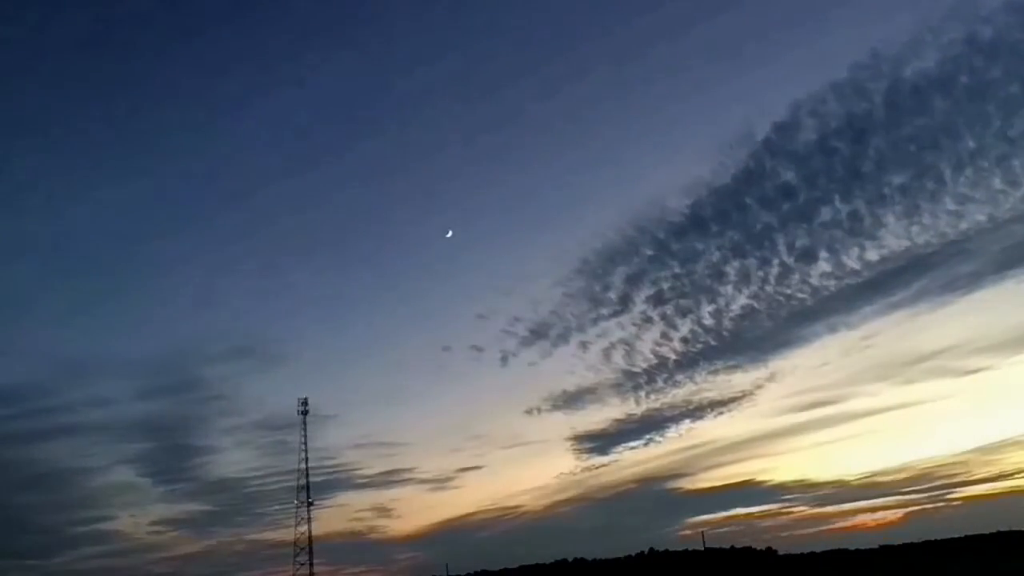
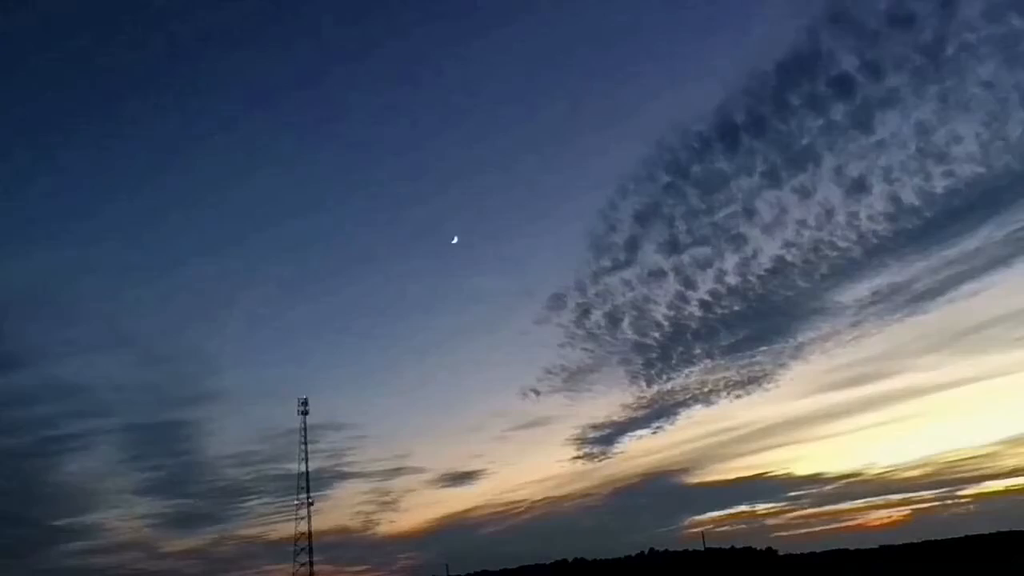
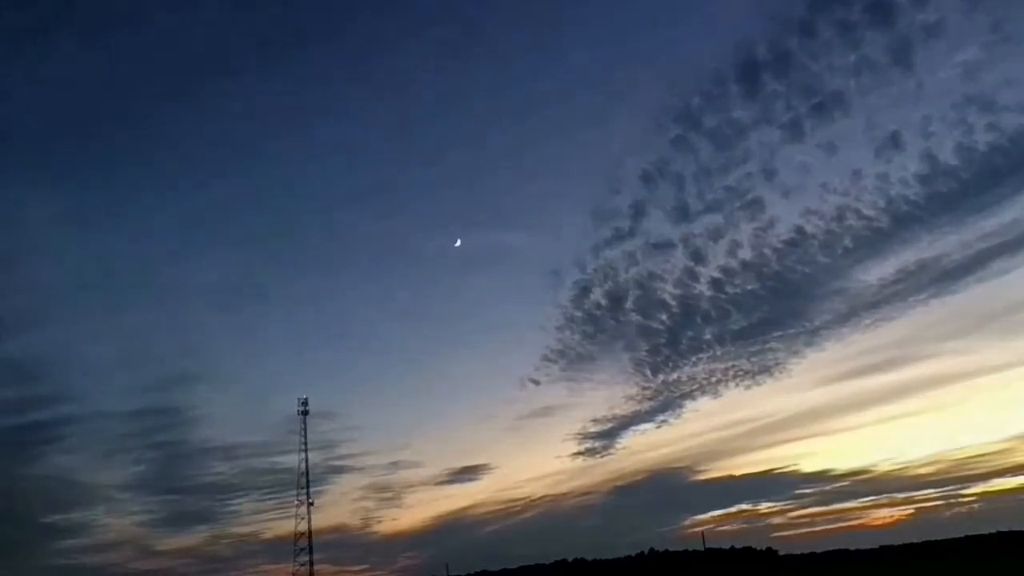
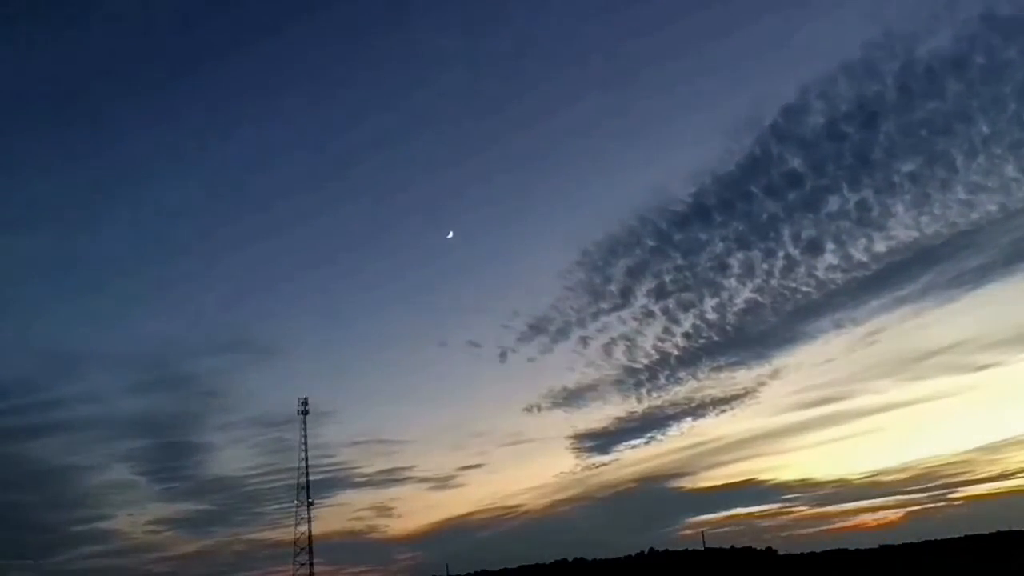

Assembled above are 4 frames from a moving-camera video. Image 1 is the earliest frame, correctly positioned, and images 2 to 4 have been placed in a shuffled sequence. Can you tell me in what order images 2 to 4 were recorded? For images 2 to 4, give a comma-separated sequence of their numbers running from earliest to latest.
4, 2, 3
